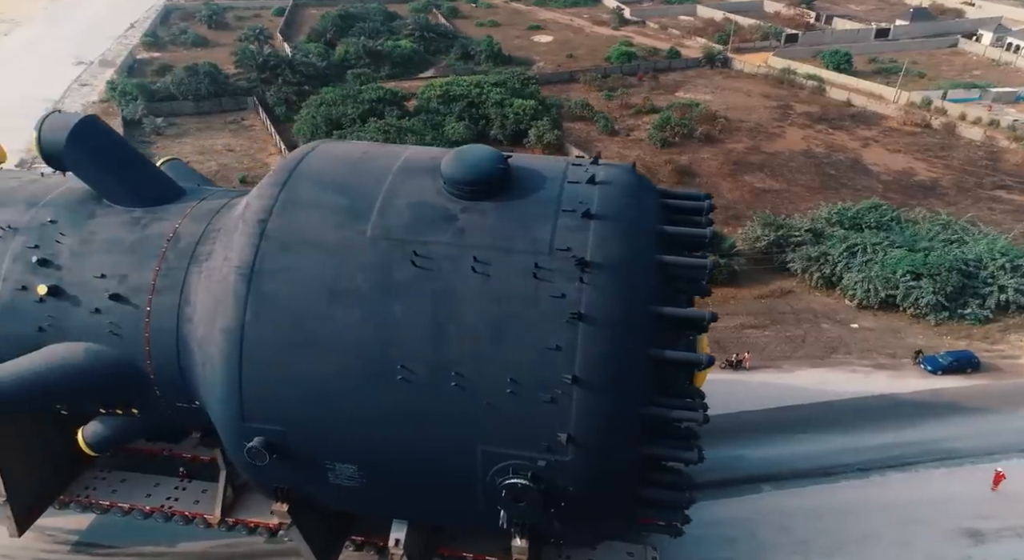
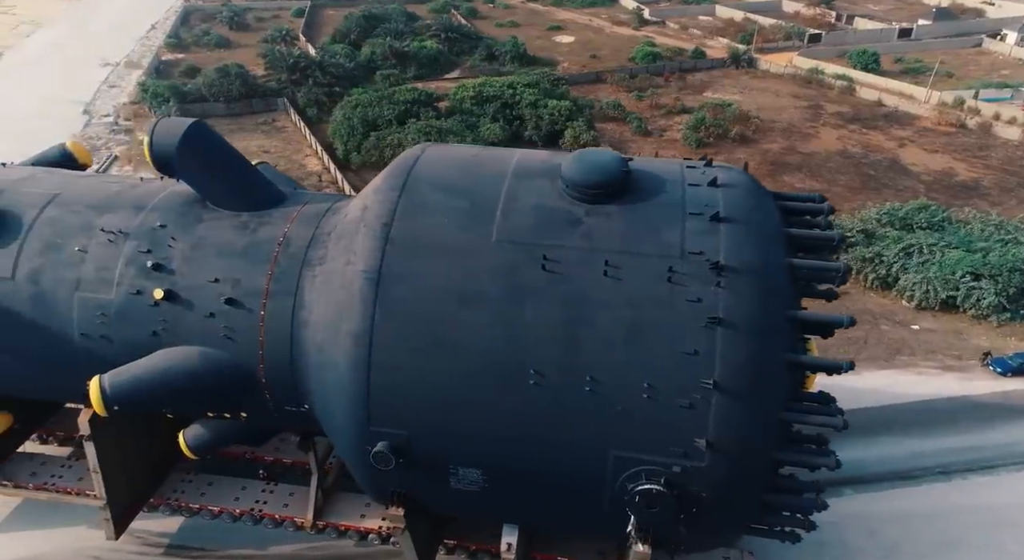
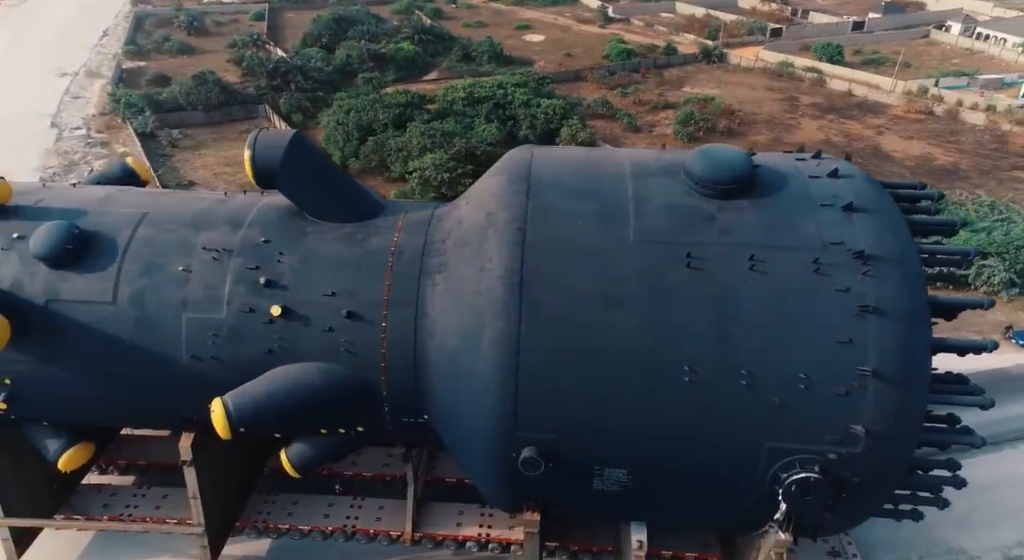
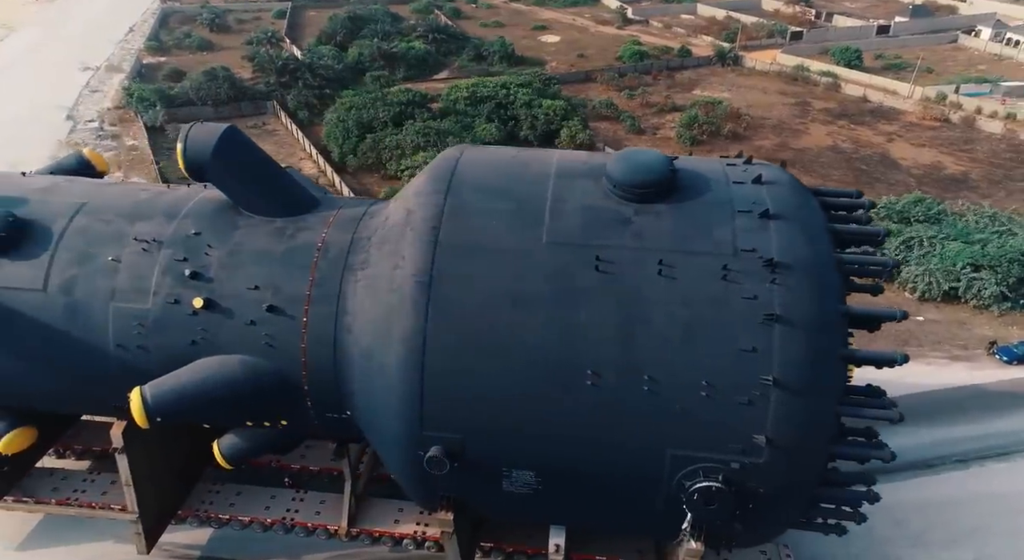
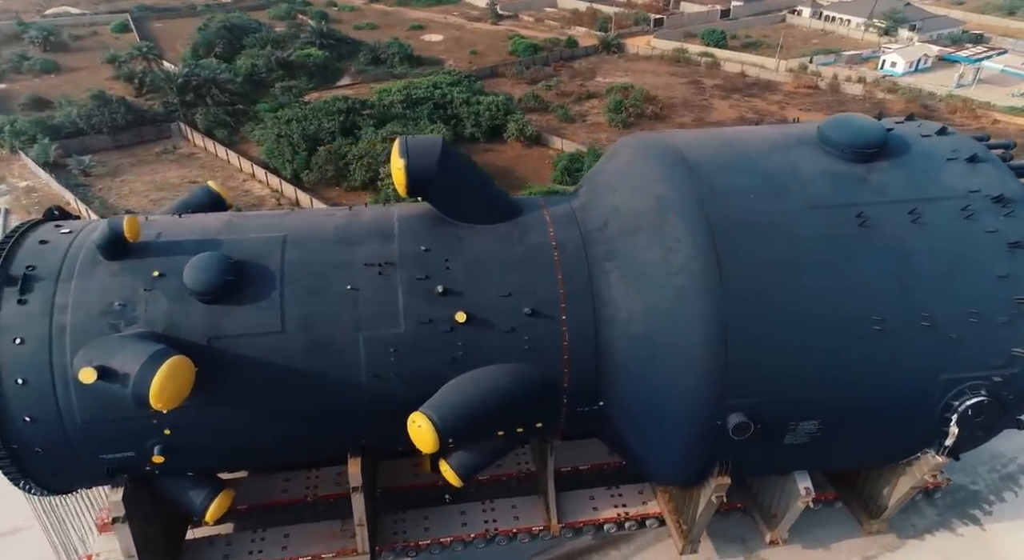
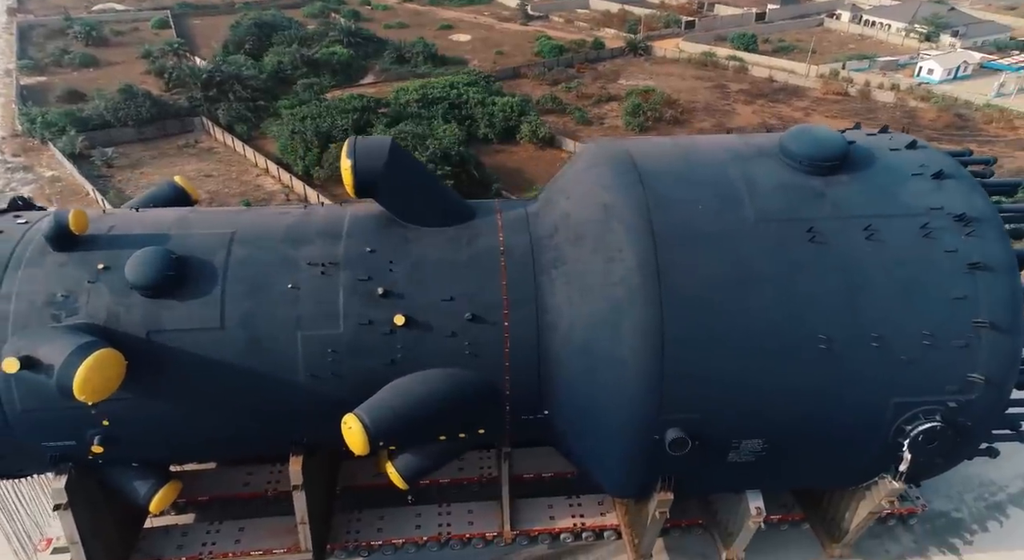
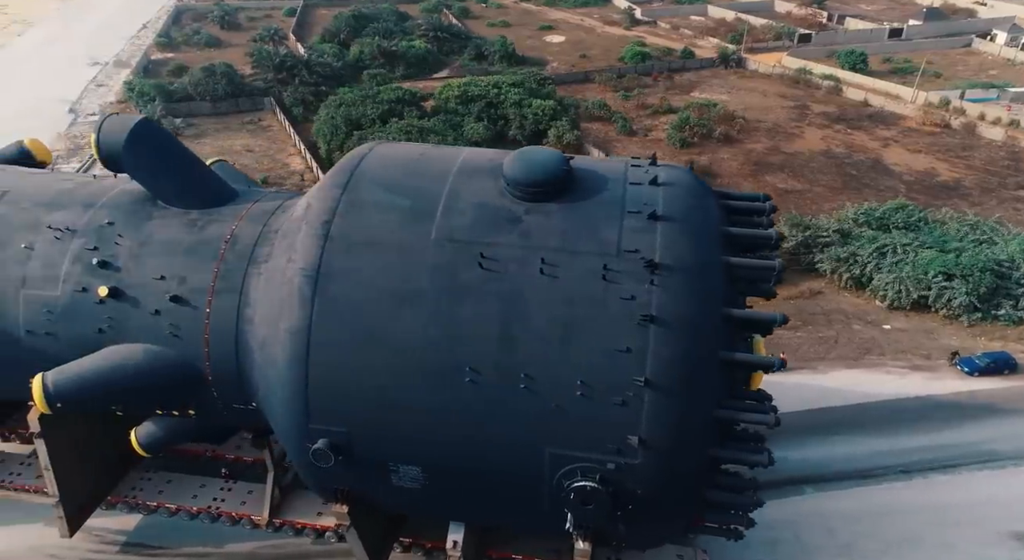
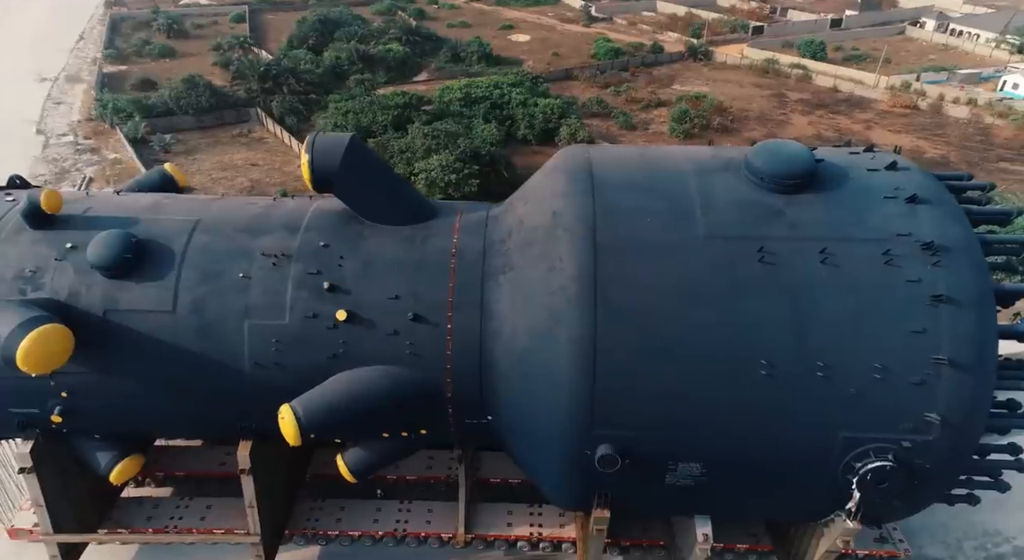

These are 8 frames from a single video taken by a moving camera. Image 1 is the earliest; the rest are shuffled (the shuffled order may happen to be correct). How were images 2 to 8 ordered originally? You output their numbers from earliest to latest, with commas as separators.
7, 2, 4, 3, 8, 6, 5
